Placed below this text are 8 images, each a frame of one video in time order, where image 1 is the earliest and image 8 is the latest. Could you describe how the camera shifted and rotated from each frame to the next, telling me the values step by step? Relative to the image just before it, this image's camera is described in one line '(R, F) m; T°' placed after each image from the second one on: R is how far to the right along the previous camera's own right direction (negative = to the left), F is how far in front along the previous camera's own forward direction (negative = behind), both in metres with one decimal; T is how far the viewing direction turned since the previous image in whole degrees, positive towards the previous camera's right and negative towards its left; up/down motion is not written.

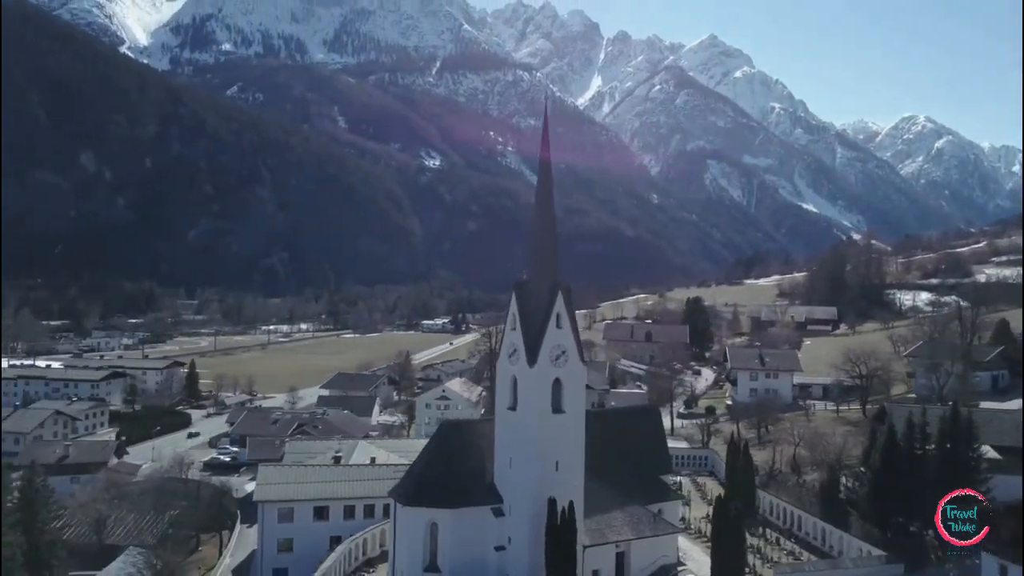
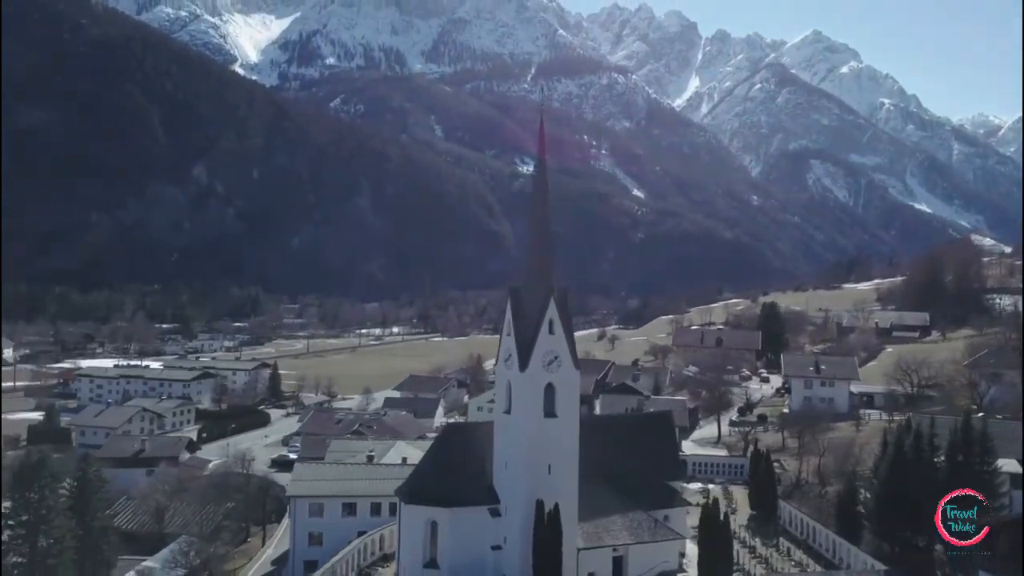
(+1.8, -0.3) m; -7°
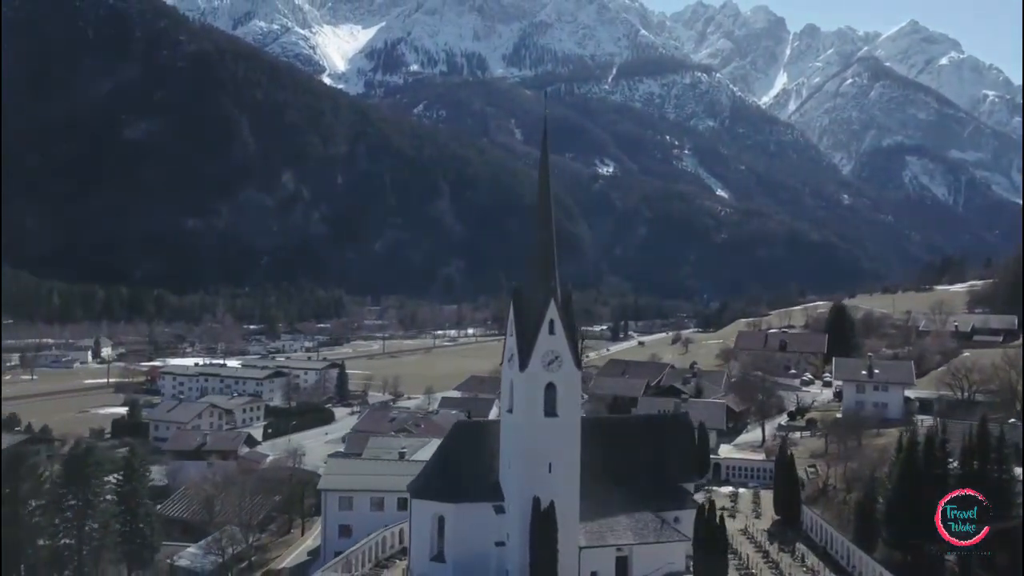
(+1.4, -0.2) m; -6°
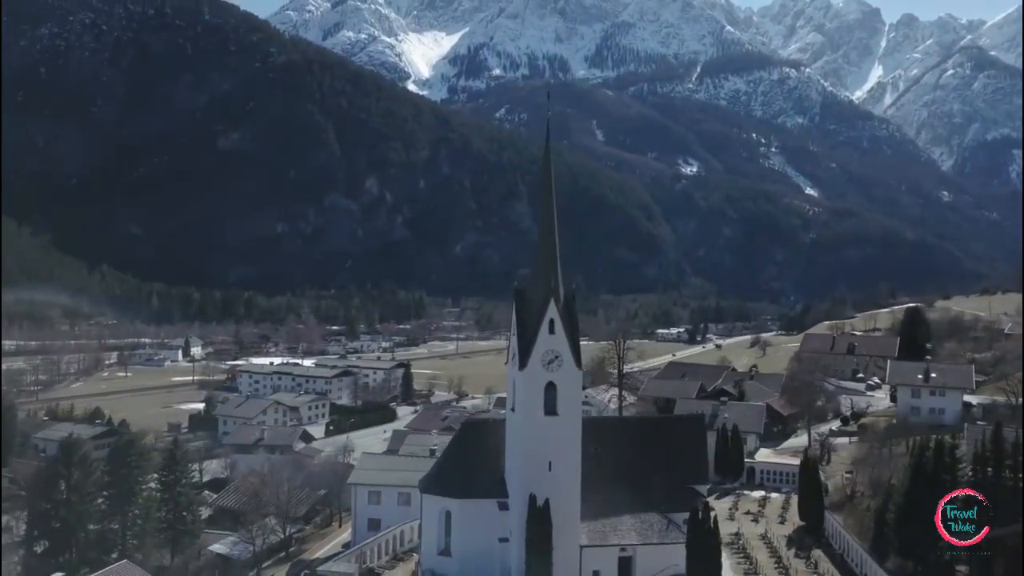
(+1.5, -0.1) m; -6°
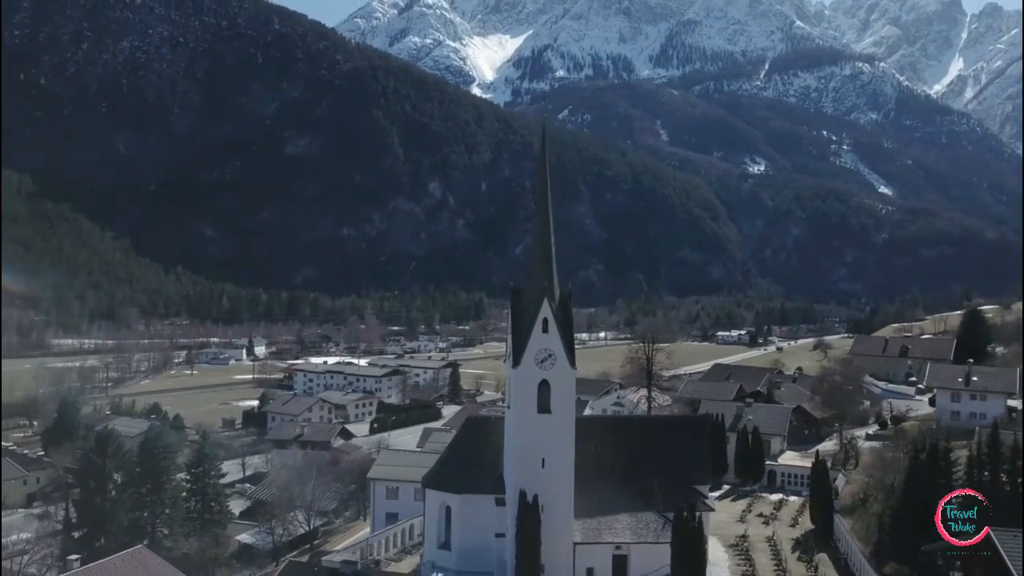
(+1.3, -0.2) m; -5°
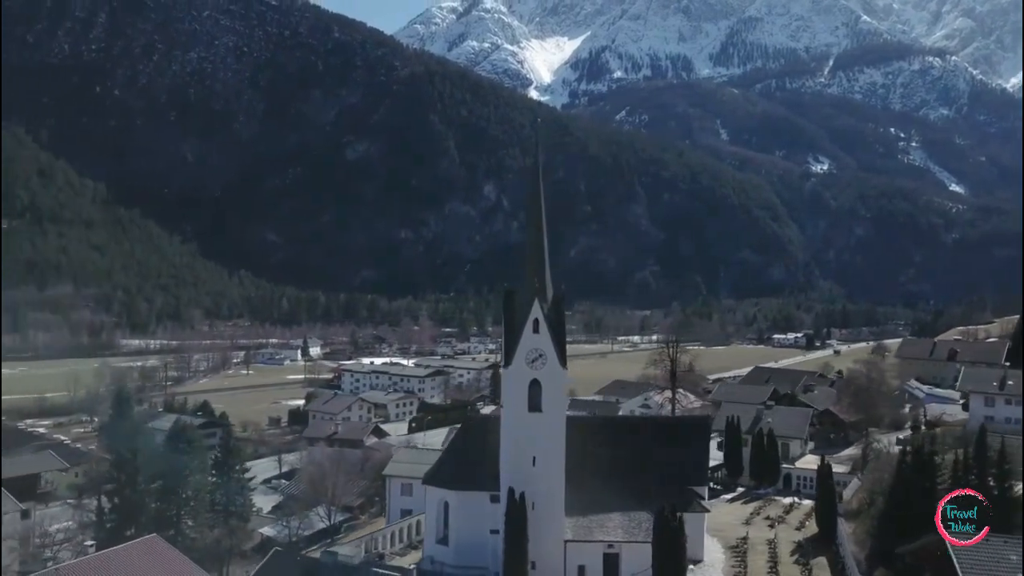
(+1.2, -0.2) m; -4°
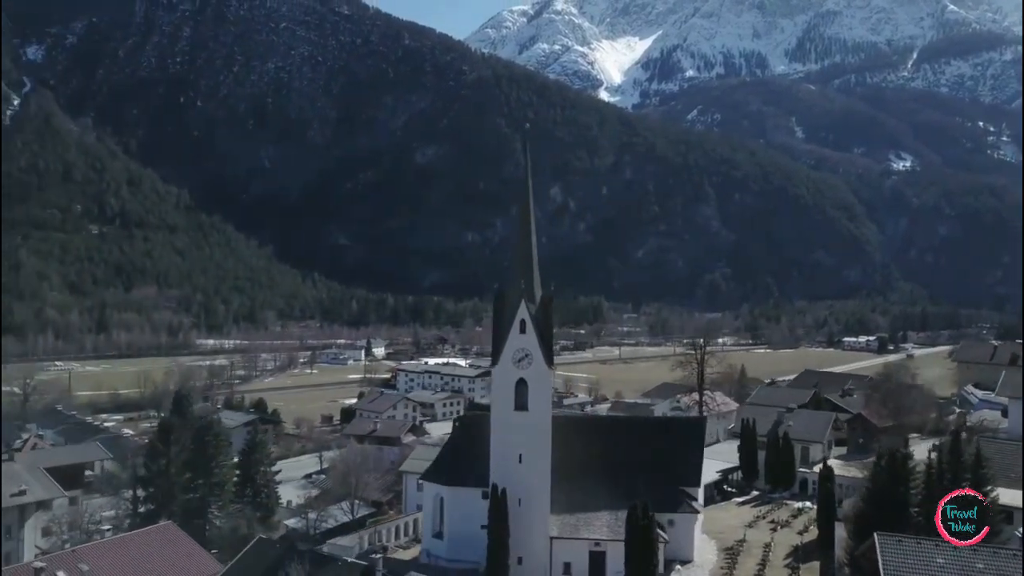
(+1.6, -0.3) m; -5°
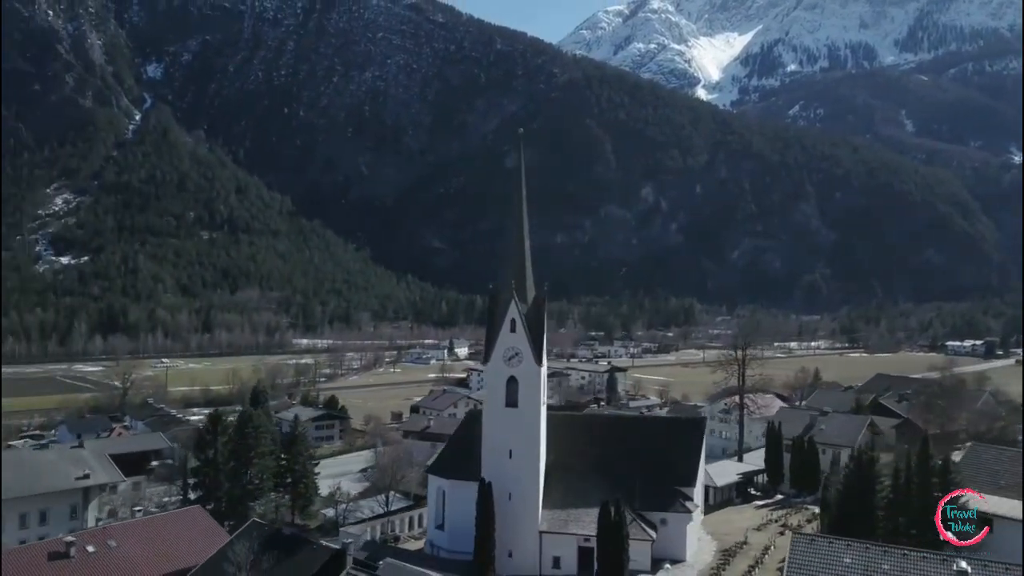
(+2.0, -0.3) m; -7°
